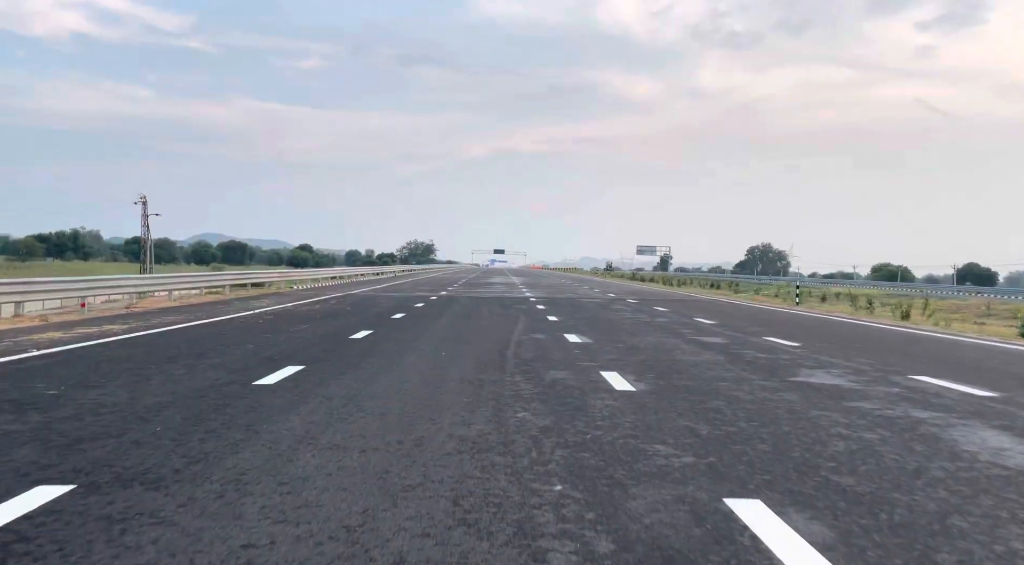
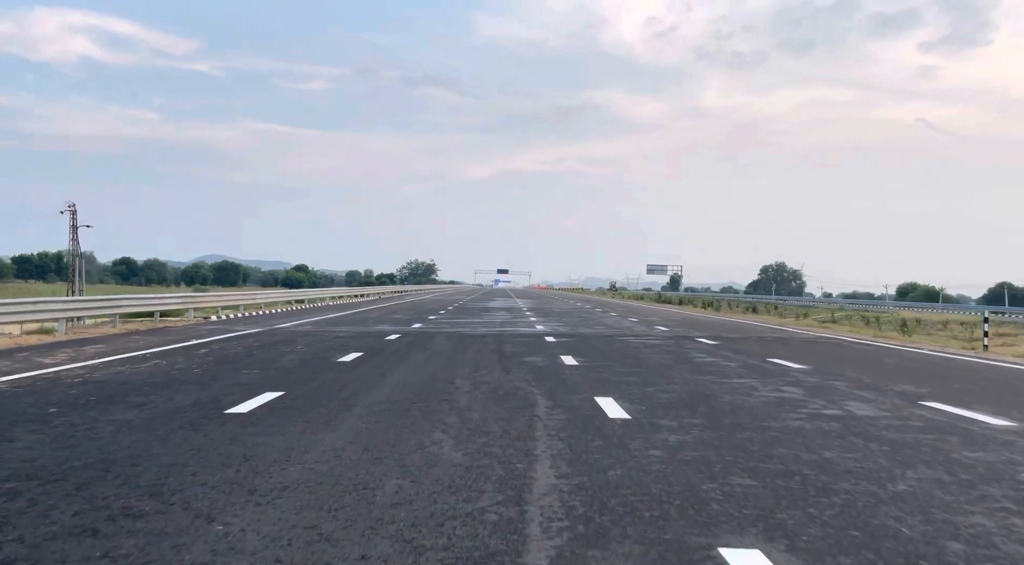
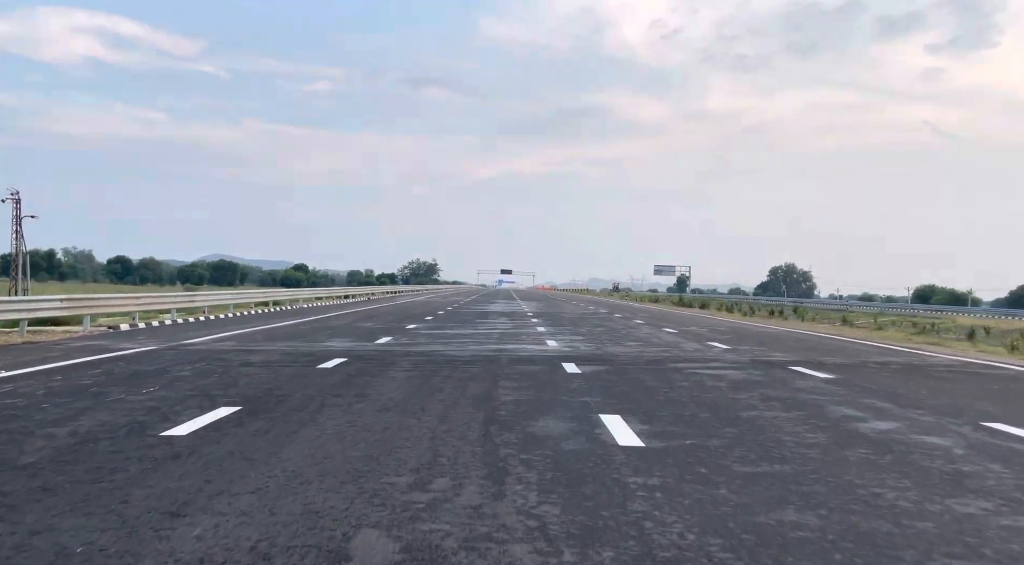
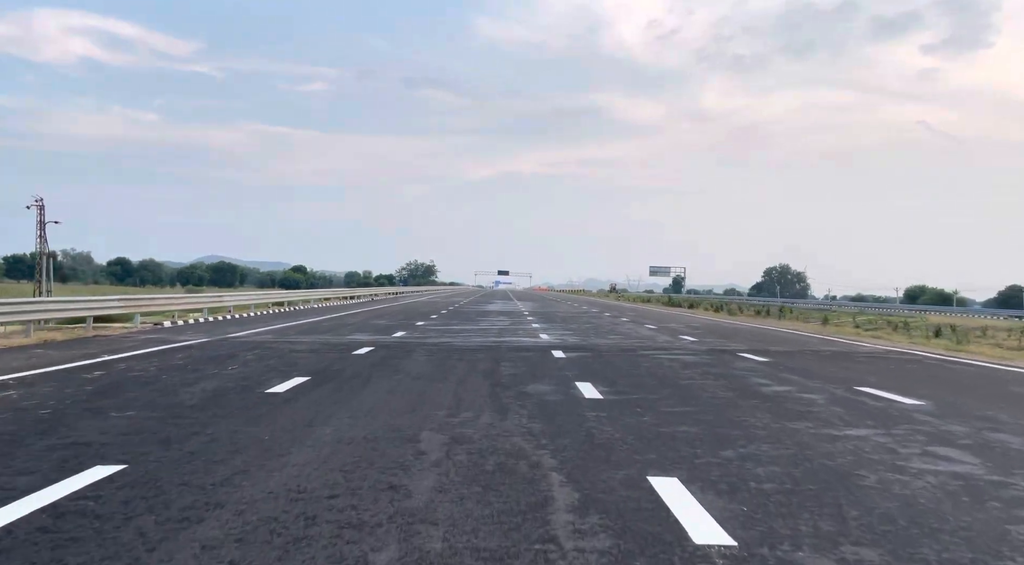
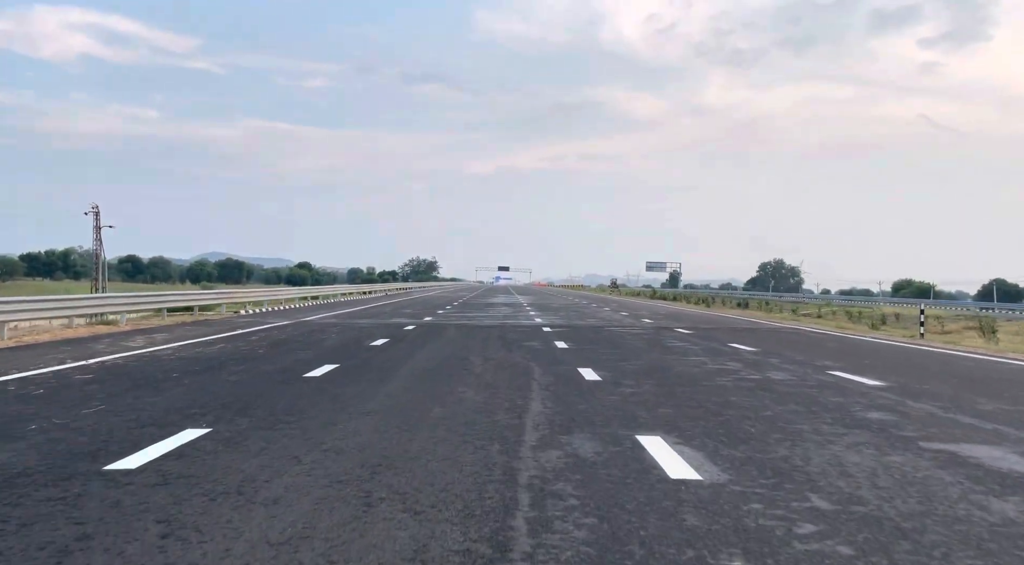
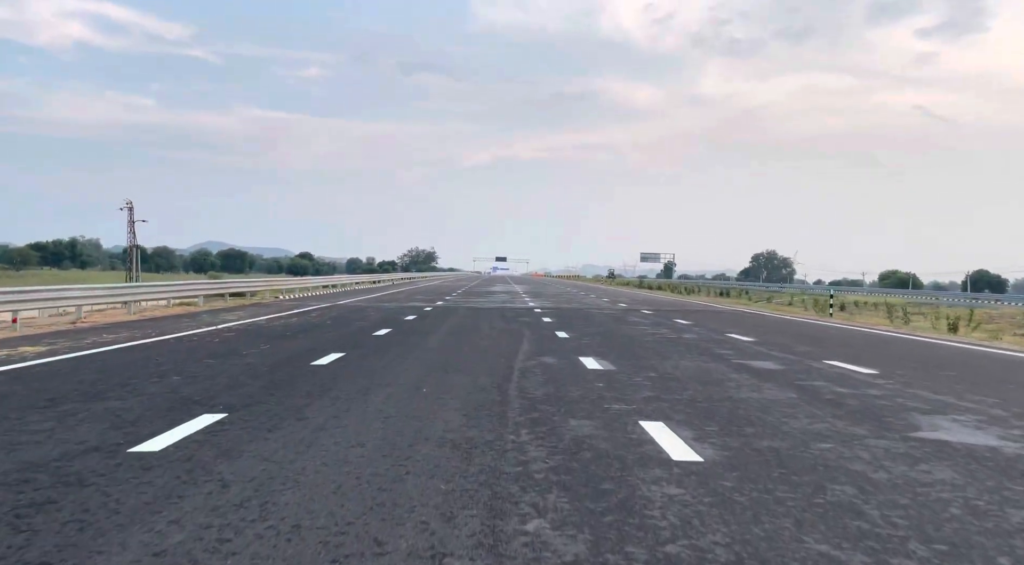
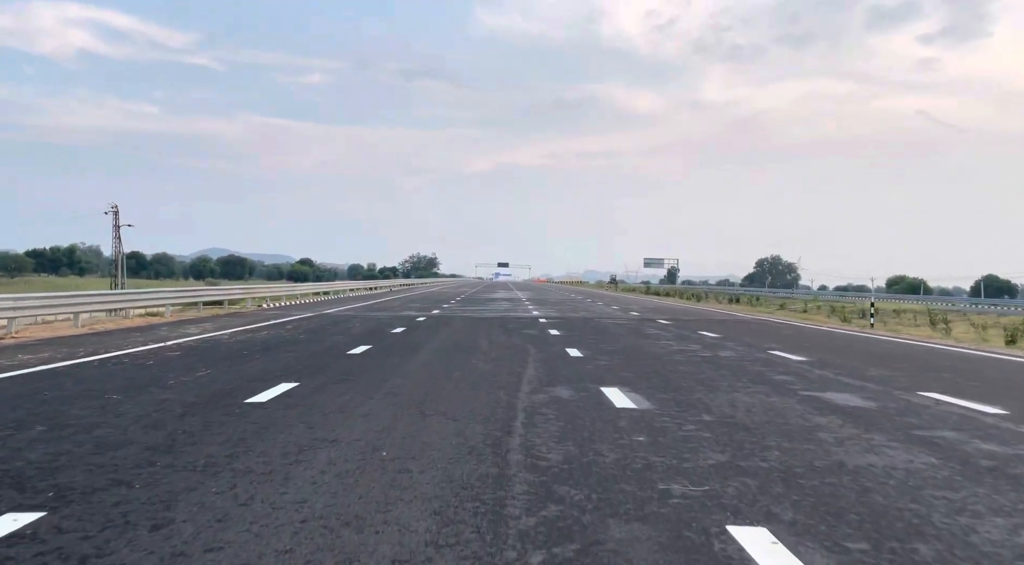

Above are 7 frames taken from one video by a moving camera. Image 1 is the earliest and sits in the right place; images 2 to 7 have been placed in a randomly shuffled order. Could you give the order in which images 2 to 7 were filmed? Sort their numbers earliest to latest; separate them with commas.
6, 7, 5, 2, 4, 3
